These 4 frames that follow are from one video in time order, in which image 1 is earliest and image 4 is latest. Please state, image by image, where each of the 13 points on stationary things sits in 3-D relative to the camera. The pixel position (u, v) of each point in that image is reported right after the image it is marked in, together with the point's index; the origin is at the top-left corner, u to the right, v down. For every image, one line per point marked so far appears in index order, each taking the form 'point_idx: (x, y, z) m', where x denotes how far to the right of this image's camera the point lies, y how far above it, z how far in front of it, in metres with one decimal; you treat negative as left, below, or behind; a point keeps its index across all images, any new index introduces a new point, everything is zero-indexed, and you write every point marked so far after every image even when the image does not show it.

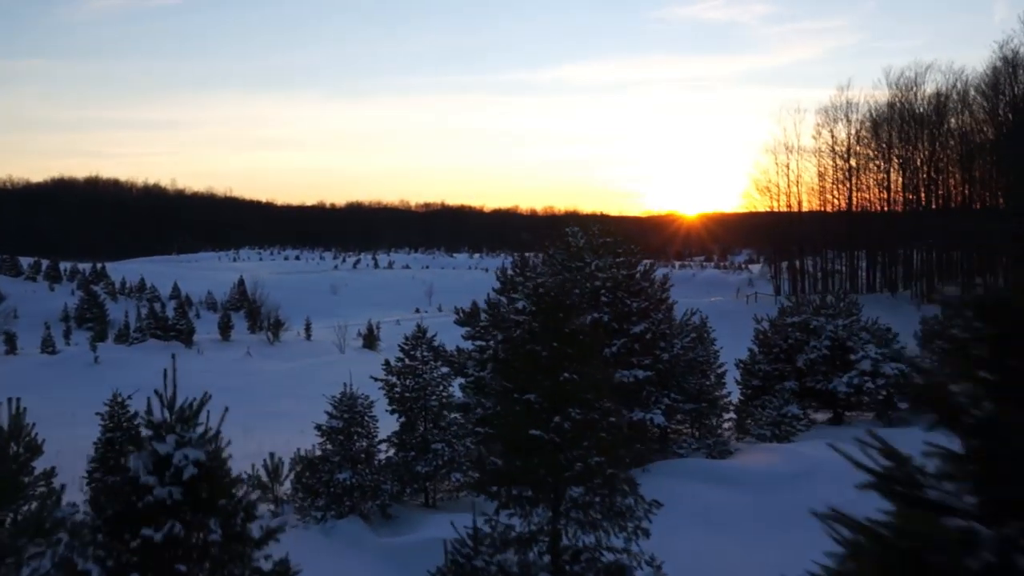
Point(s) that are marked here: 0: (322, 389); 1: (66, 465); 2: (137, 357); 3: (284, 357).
0: (-3.8, -1.9, +17.0) m
1: (-6.1, -2.4, +11.6) m
2: (-8.0, -1.5, +18.3) m
3: (-5.3, -1.5, +19.8) m
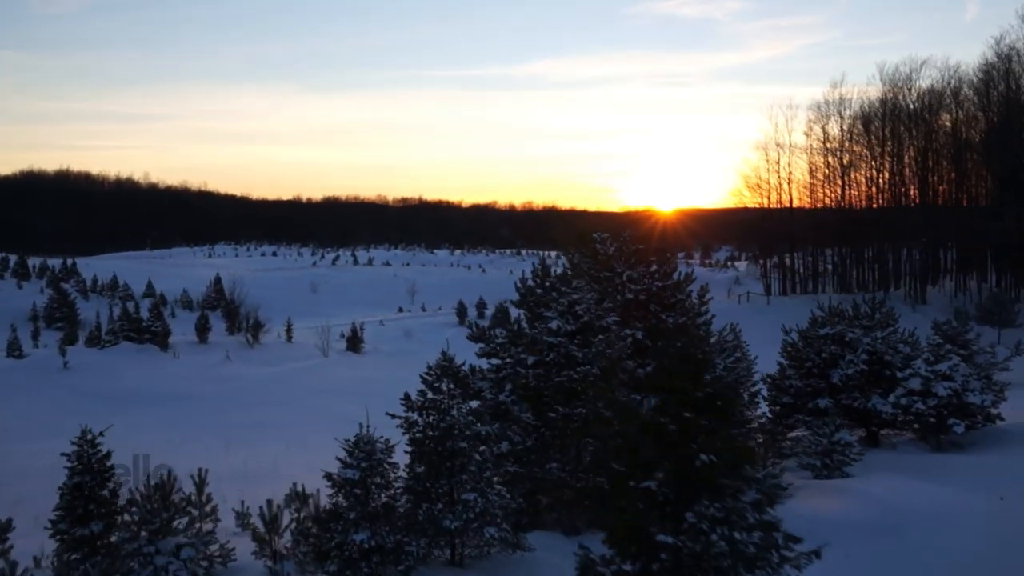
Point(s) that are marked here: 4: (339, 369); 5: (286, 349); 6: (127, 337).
0: (-3.9, -1.9, +16.2) m
1: (-6.1, -2.5, +10.8) m
2: (-8.2, -1.5, +17.4) m
3: (-5.5, -1.5, +19.0) m
4: (-3.8, -1.7, +18.5) m
5: (-5.3, -1.4, +20.1) m
6: (-8.8, -1.1, +19.4) m
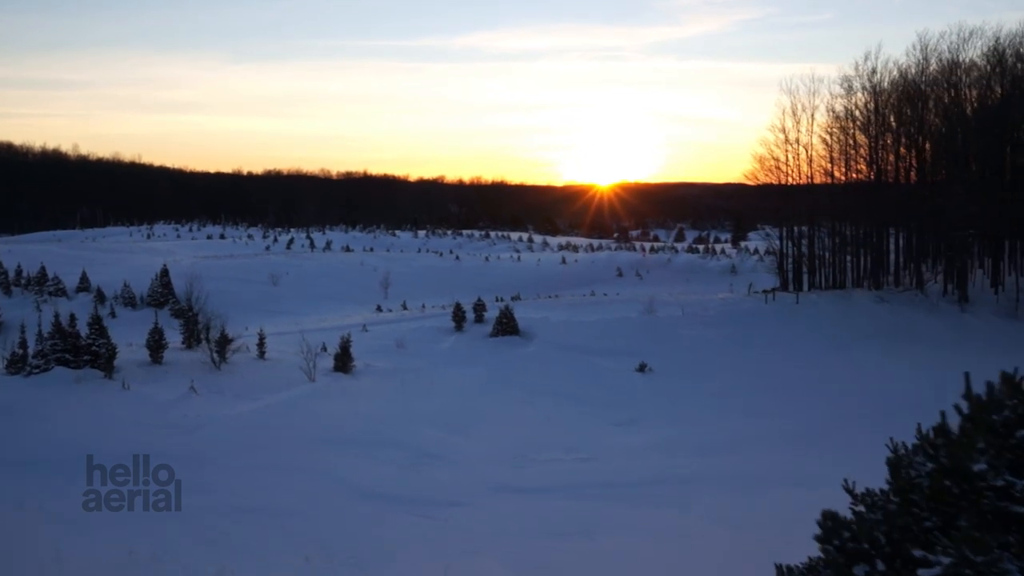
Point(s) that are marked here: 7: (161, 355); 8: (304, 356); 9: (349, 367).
0: (-3.2, -2.2, +12.7) m
1: (-5.0, -2.9, +7.1) m
2: (-7.5, -1.7, +13.5) m
3: (-4.9, -1.7, +15.3) m
4: (-3.2, -1.9, +14.9) m
5: (-4.8, -1.6, +16.4) m
6: (-8.2, -1.3, +15.5) m
7: (-6.8, -1.3, +16.5) m
8: (-4.1, -1.4, +16.7) m
9: (-3.1, -1.5, +16.6) m
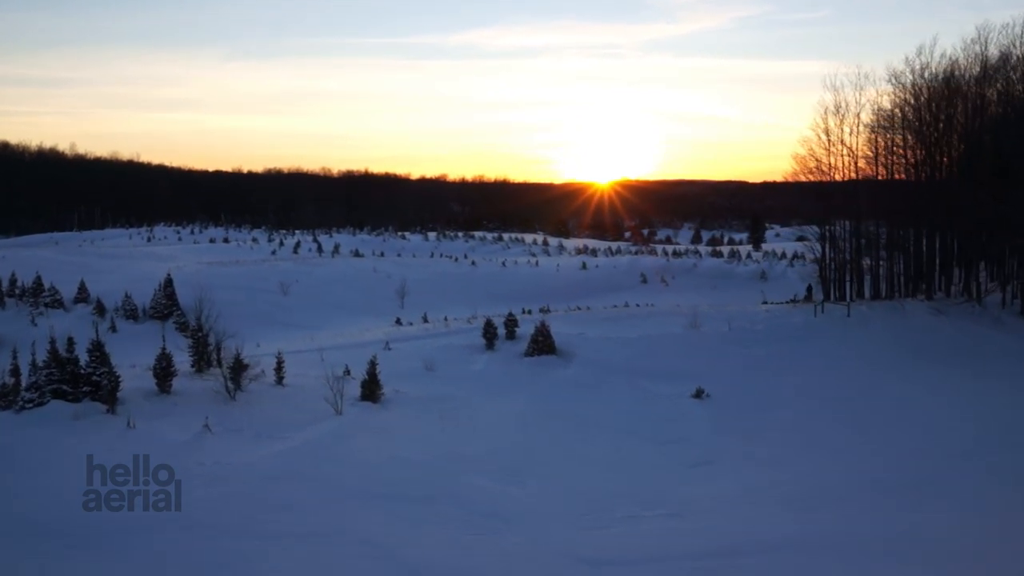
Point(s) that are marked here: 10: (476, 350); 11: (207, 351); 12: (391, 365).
0: (-2.3, -2.6, +11.0) m
1: (-4.1, -3.3, +5.4) m
2: (-6.7, -2.1, +11.8) m
3: (-4.1, -2.1, +13.6) m
4: (-2.3, -2.2, +13.2) m
5: (-4.0, -1.9, +14.7) m
6: (-7.4, -1.7, +13.8) m
7: (-5.9, -1.6, +14.8) m
8: (-3.2, -1.7, +15.0) m
9: (-2.3, -1.9, +14.9) m
10: (-0.8, -1.4, +19.5) m
11: (-5.9, -1.2, +16.5) m
12: (-2.4, -1.7, +17.6) m
